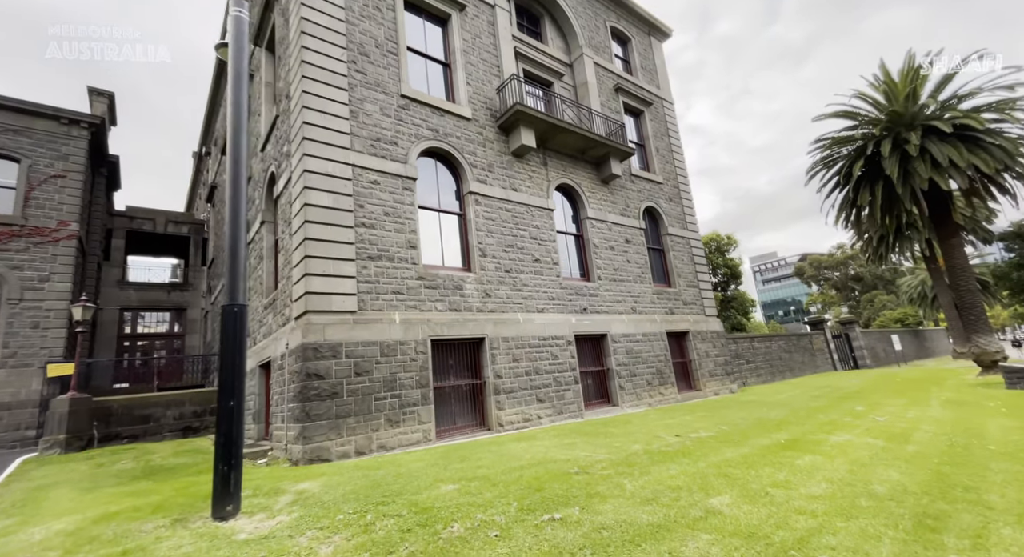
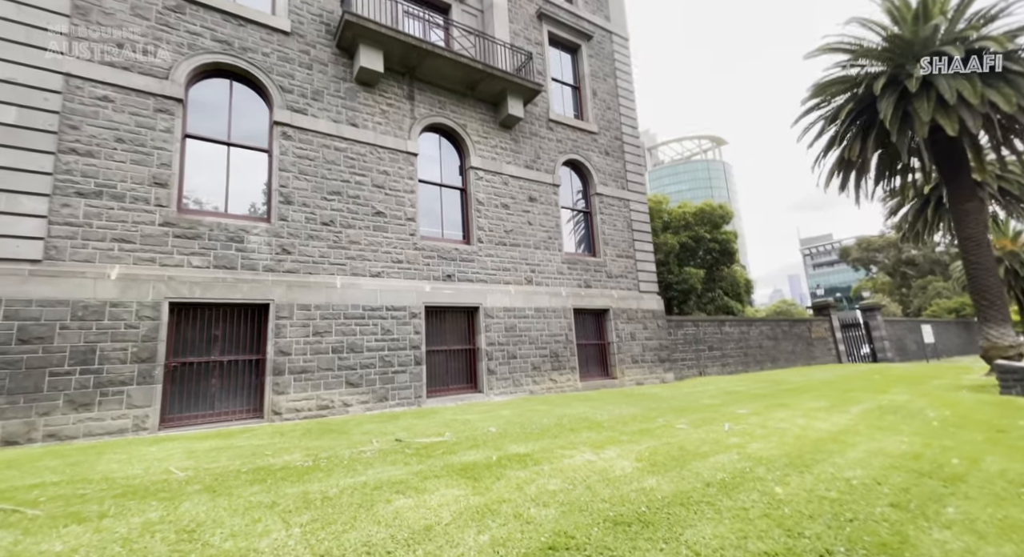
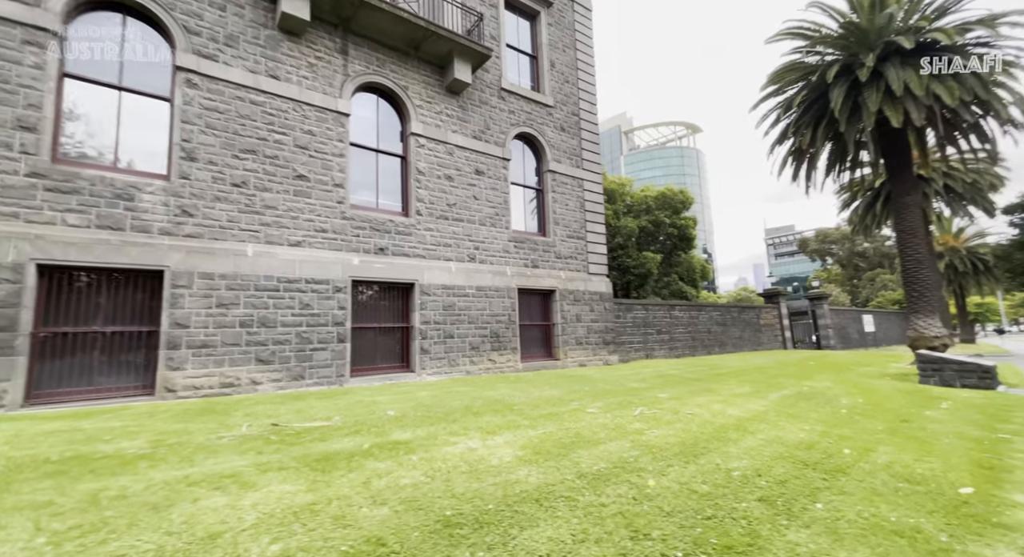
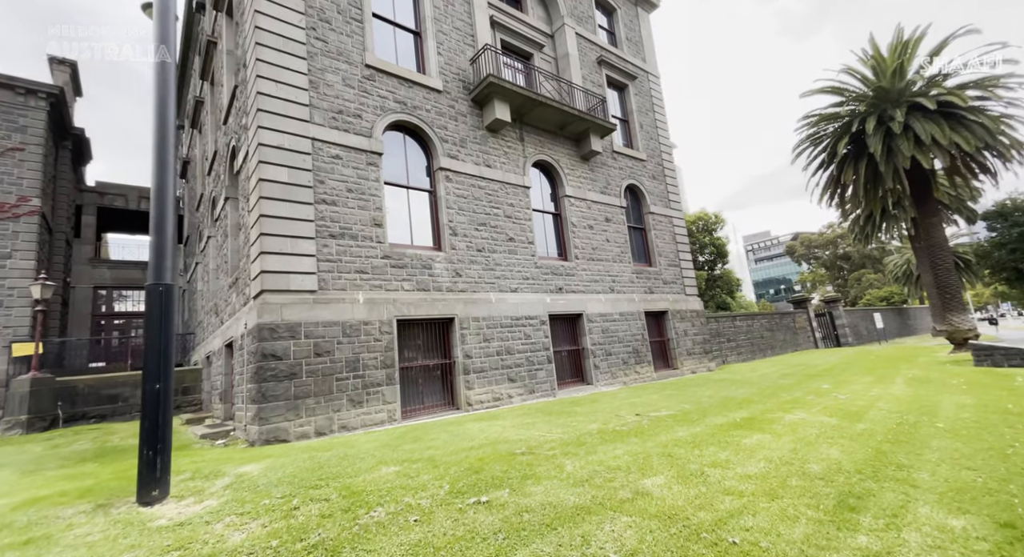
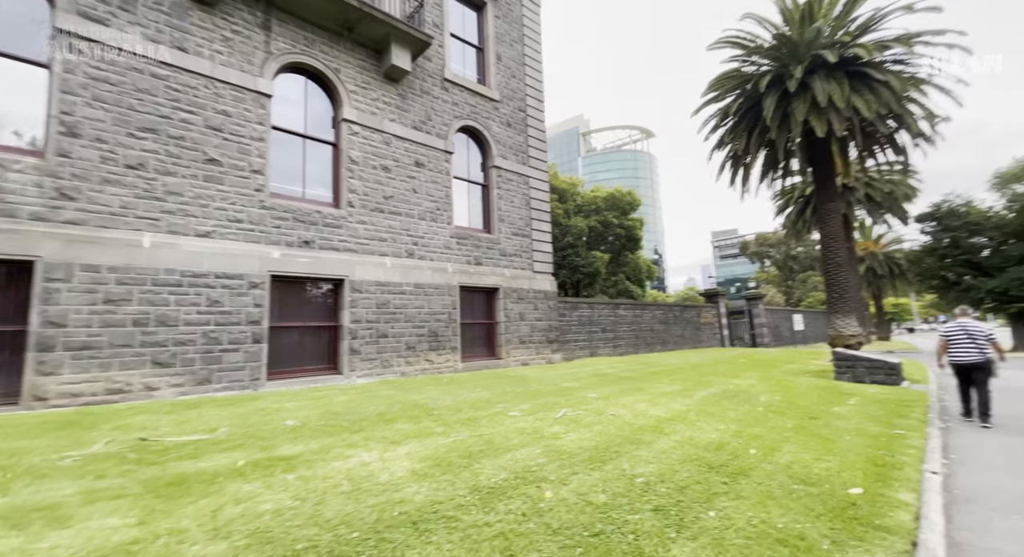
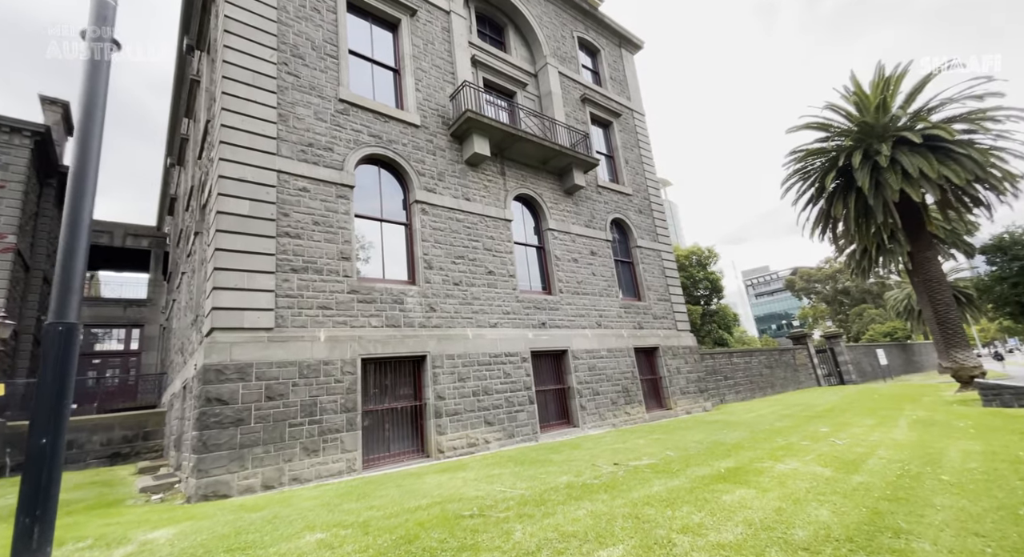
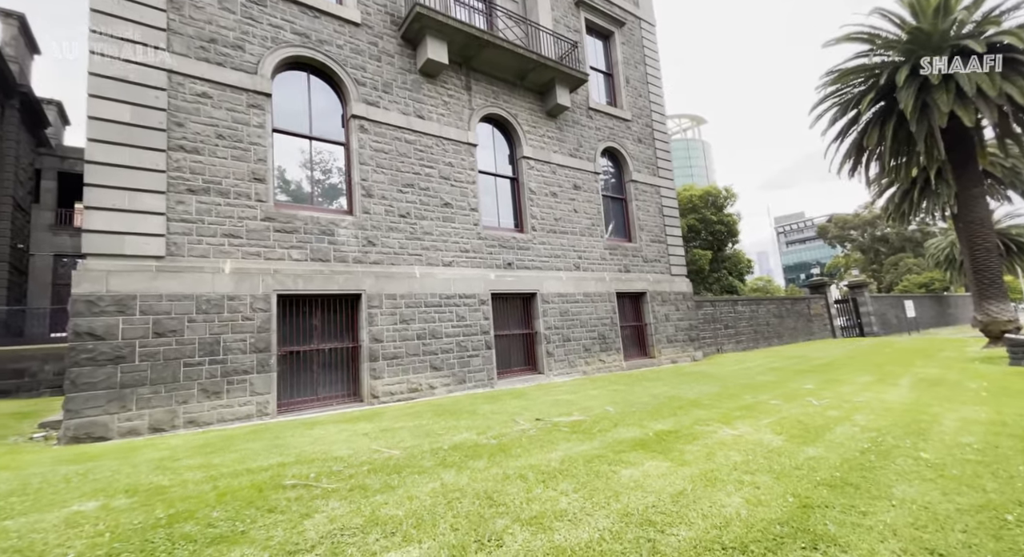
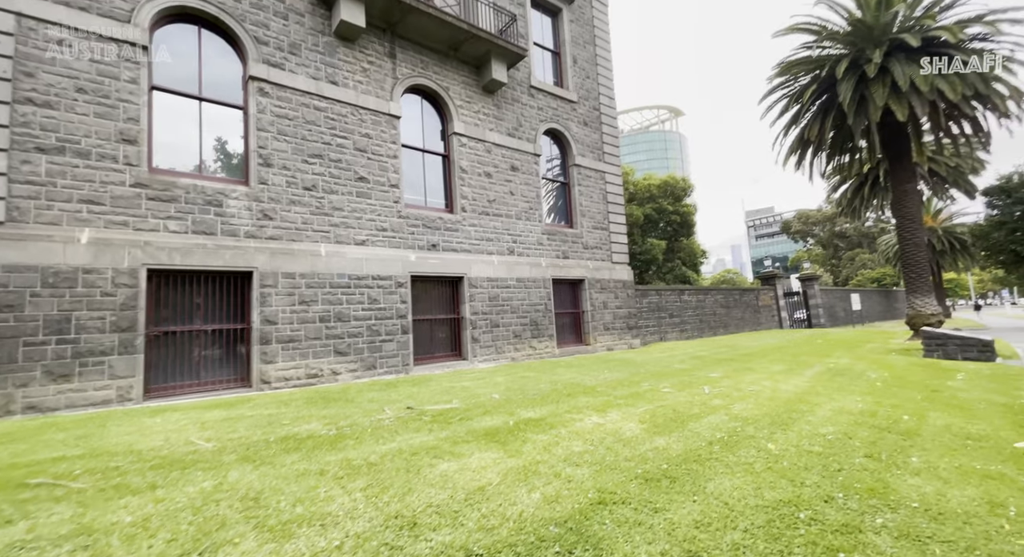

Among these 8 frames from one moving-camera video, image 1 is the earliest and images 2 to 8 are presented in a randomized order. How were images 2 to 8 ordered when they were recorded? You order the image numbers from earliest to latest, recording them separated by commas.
4, 6, 7, 8, 2, 3, 5
